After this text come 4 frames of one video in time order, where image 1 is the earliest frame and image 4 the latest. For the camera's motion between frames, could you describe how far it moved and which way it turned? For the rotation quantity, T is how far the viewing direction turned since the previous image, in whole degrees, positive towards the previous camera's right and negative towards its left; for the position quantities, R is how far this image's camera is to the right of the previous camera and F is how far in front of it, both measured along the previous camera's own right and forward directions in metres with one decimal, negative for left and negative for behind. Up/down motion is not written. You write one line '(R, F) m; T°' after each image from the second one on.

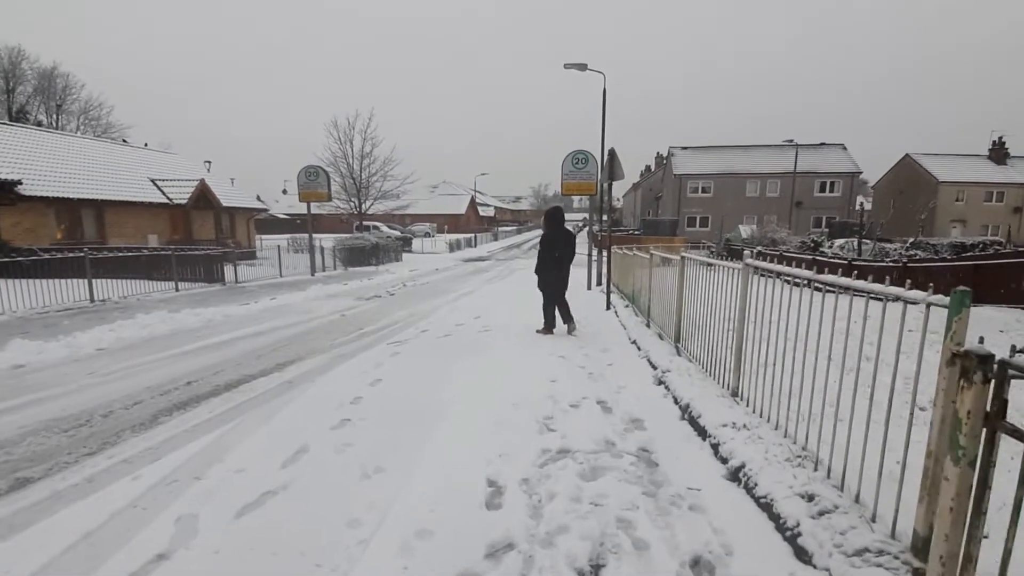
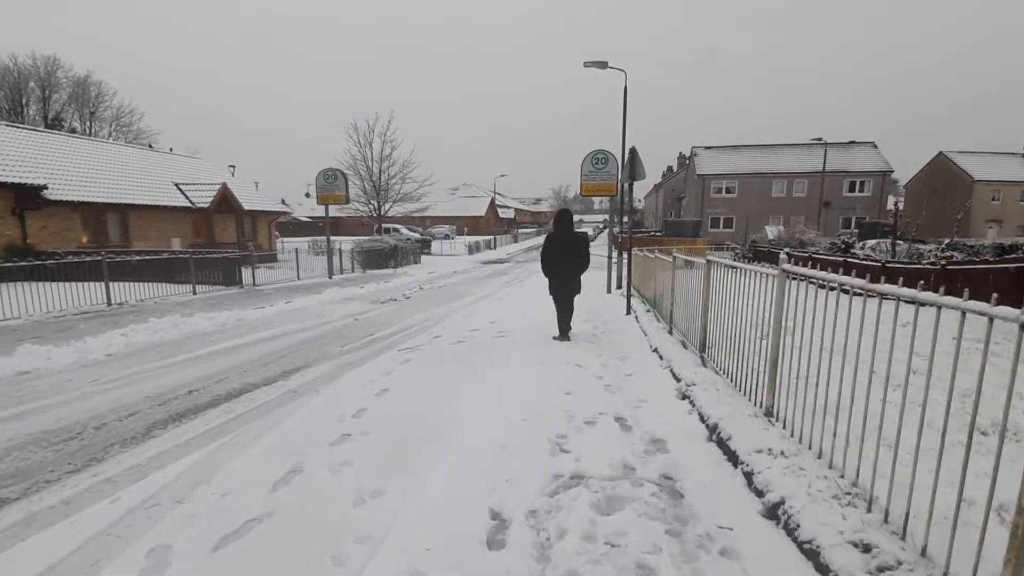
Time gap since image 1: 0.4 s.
(+0.1, +0.3) m; -2°
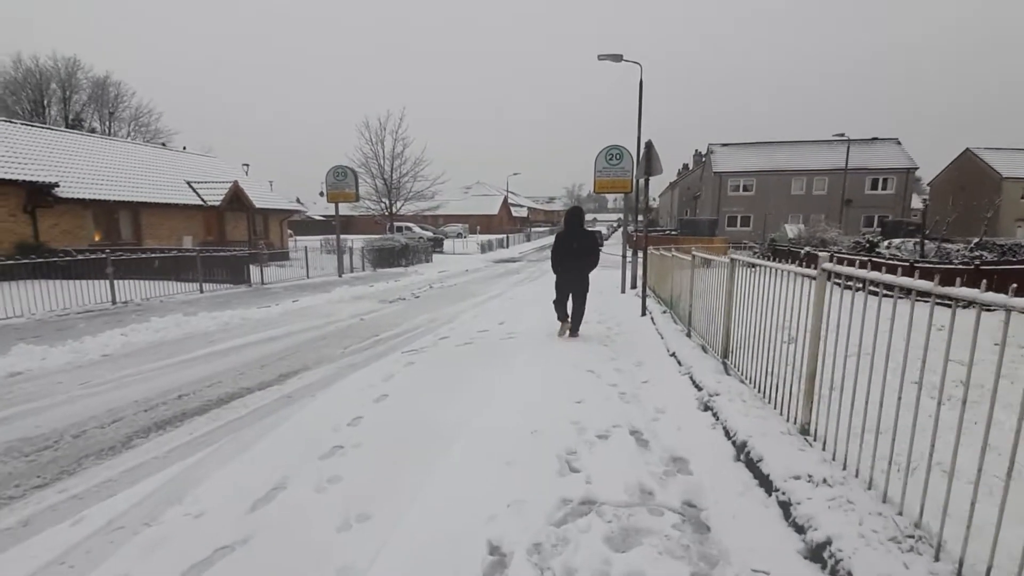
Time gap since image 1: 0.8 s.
(+0.1, +0.4) m; -1°
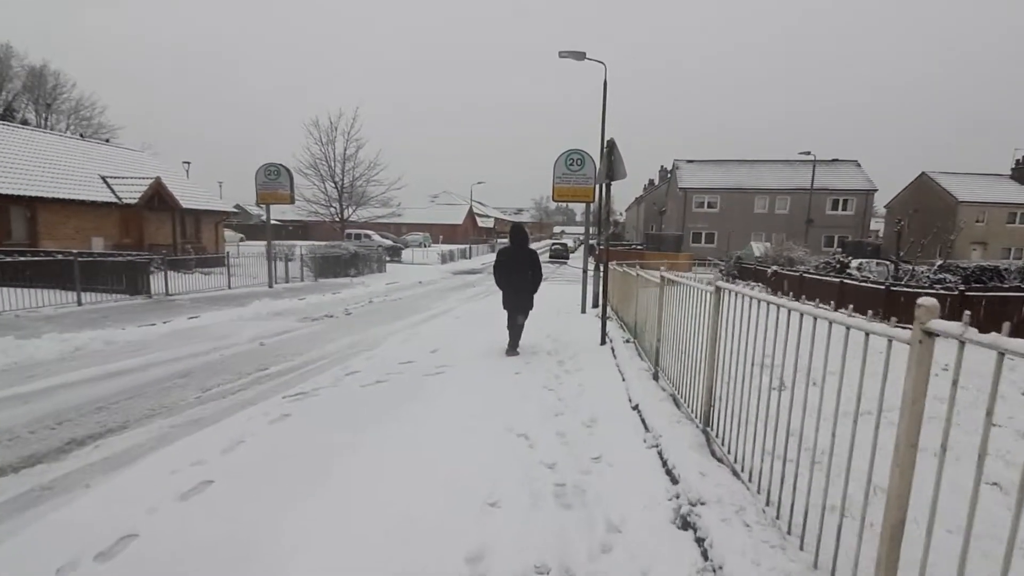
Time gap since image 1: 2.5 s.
(+0.4, +1.7) m; +3°
